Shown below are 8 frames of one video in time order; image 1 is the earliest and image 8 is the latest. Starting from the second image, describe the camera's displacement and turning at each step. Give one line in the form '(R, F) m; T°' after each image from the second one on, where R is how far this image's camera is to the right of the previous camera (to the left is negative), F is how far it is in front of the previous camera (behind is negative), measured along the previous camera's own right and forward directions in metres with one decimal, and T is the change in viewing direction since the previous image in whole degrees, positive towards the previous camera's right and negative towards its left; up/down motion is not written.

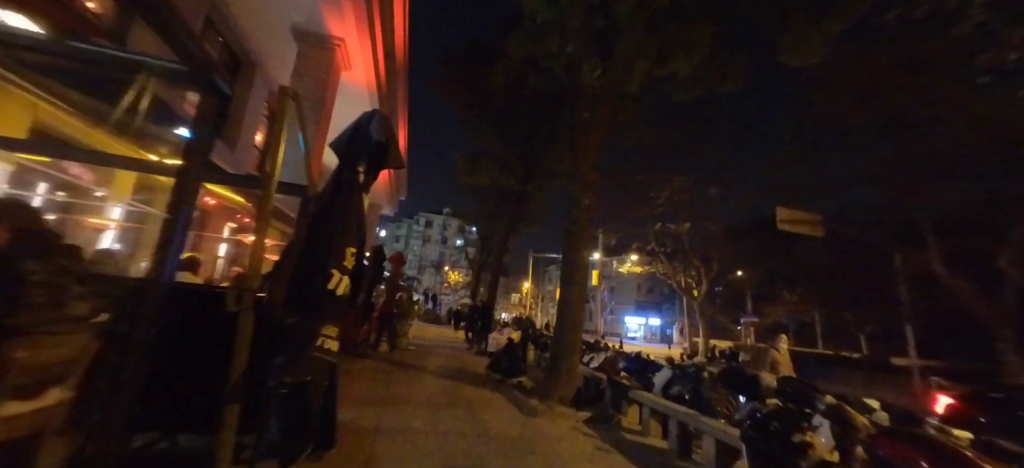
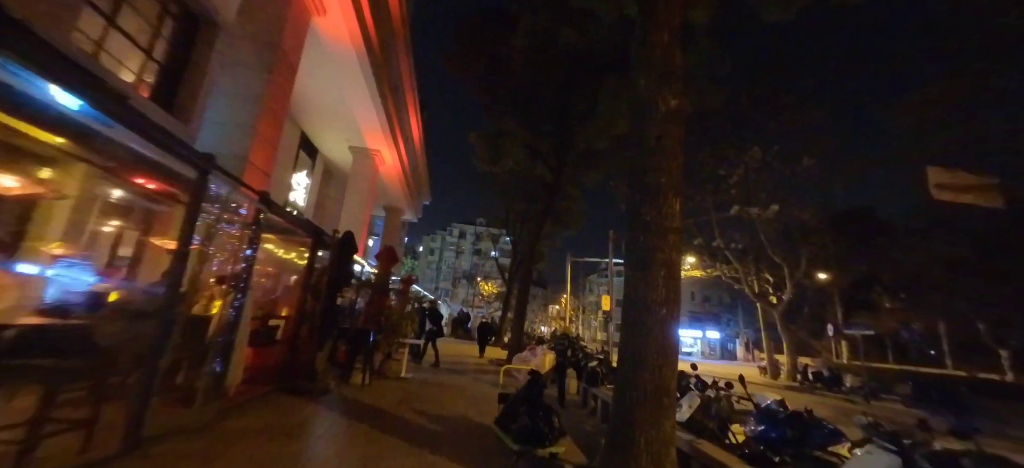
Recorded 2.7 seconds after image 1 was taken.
(+0.2, +3.0) m; -6°
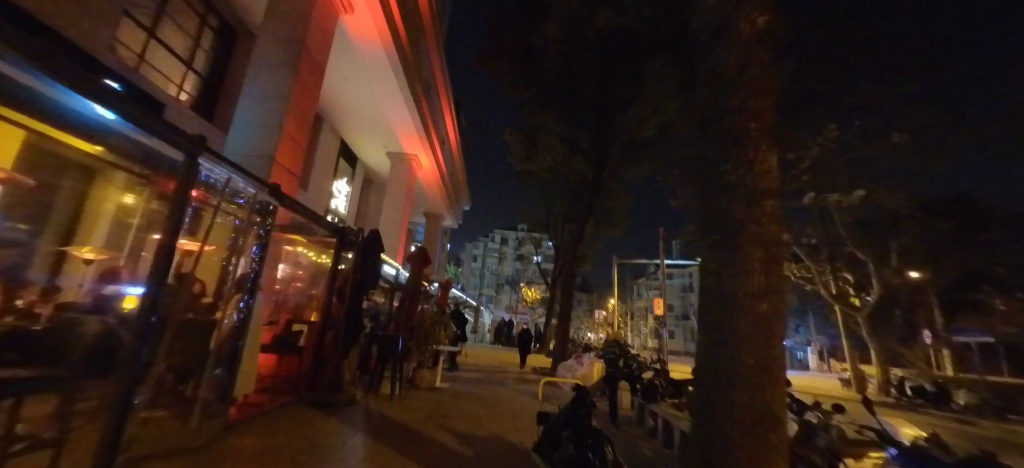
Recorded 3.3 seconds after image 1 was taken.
(+0.1, +0.7) m; -6°
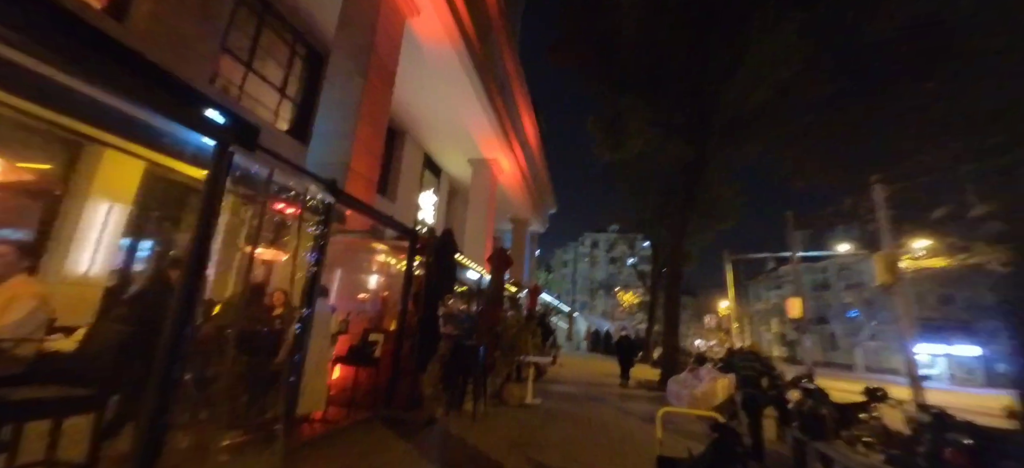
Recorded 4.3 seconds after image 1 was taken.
(0.0, +0.9) m; -13°
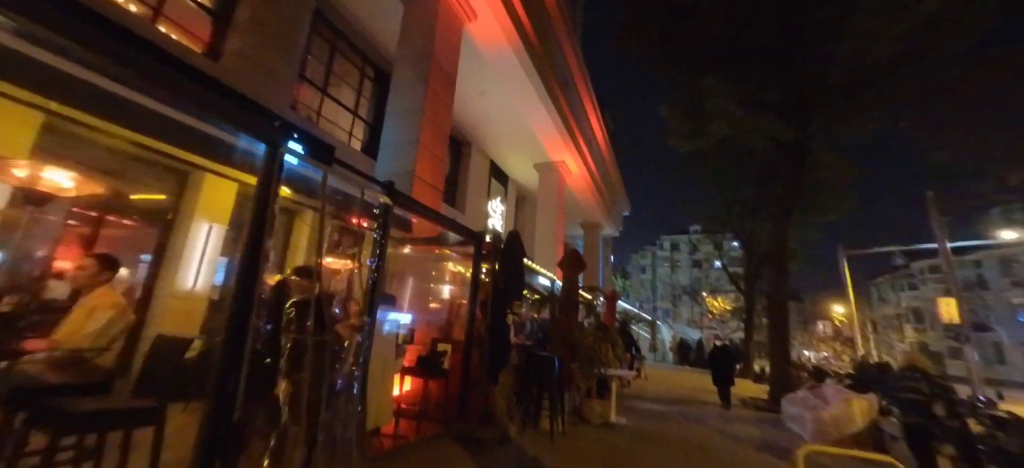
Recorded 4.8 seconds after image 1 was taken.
(0.0, +0.5) m; -11°
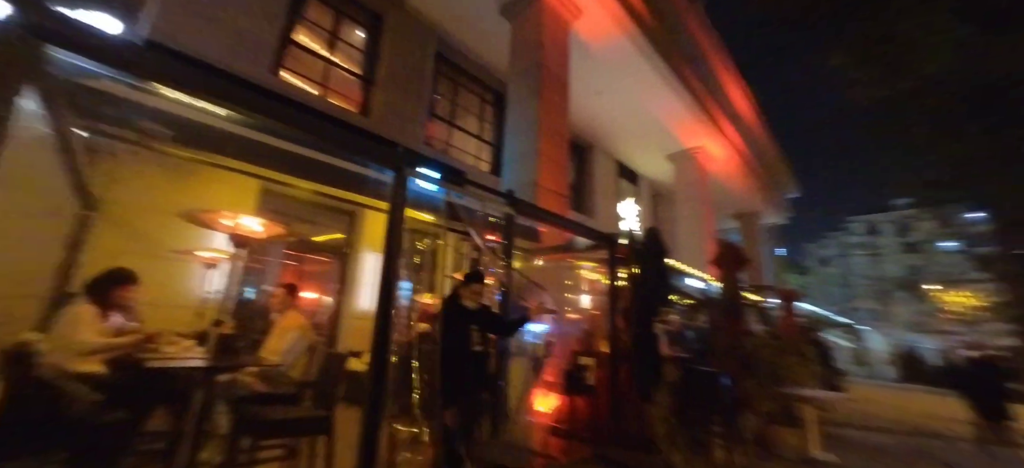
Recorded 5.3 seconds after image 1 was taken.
(0.0, +0.3) m; -20°
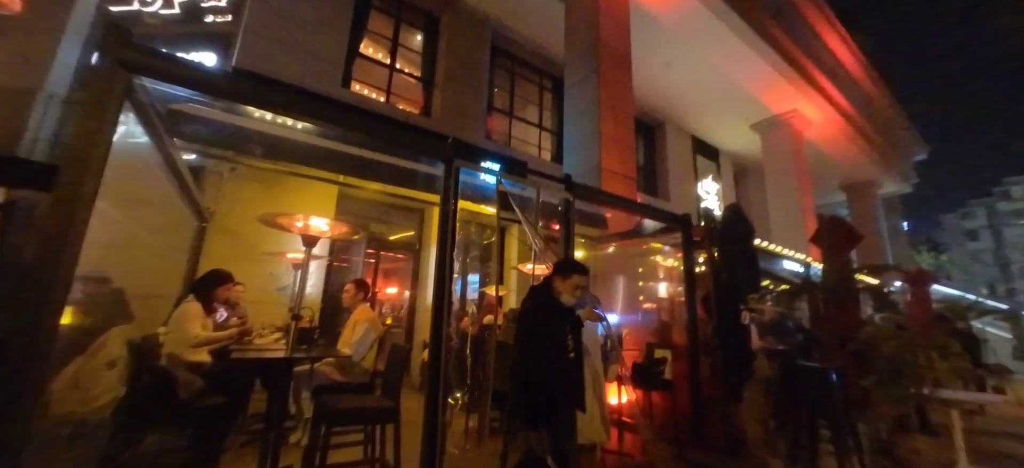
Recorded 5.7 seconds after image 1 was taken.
(+0.1, +0.1) m; -11°
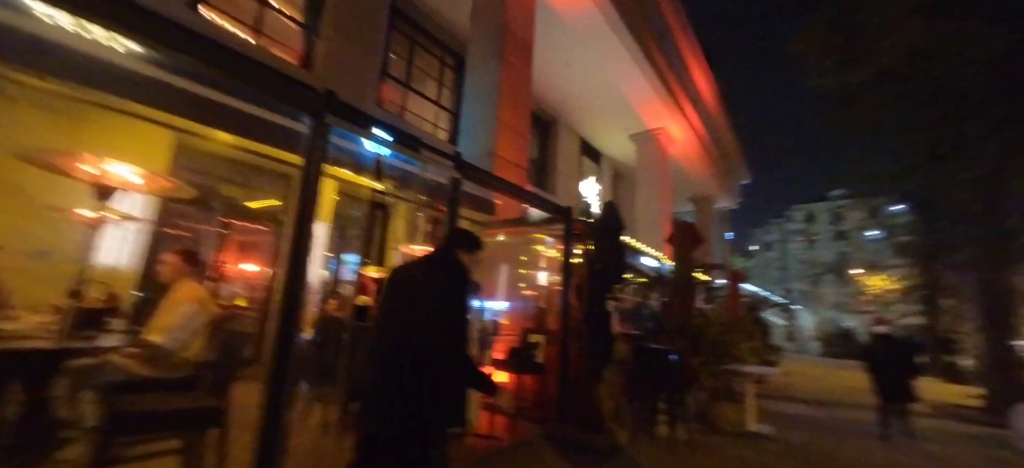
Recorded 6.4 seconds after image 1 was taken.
(+0.1, +0.1) m; +16°
